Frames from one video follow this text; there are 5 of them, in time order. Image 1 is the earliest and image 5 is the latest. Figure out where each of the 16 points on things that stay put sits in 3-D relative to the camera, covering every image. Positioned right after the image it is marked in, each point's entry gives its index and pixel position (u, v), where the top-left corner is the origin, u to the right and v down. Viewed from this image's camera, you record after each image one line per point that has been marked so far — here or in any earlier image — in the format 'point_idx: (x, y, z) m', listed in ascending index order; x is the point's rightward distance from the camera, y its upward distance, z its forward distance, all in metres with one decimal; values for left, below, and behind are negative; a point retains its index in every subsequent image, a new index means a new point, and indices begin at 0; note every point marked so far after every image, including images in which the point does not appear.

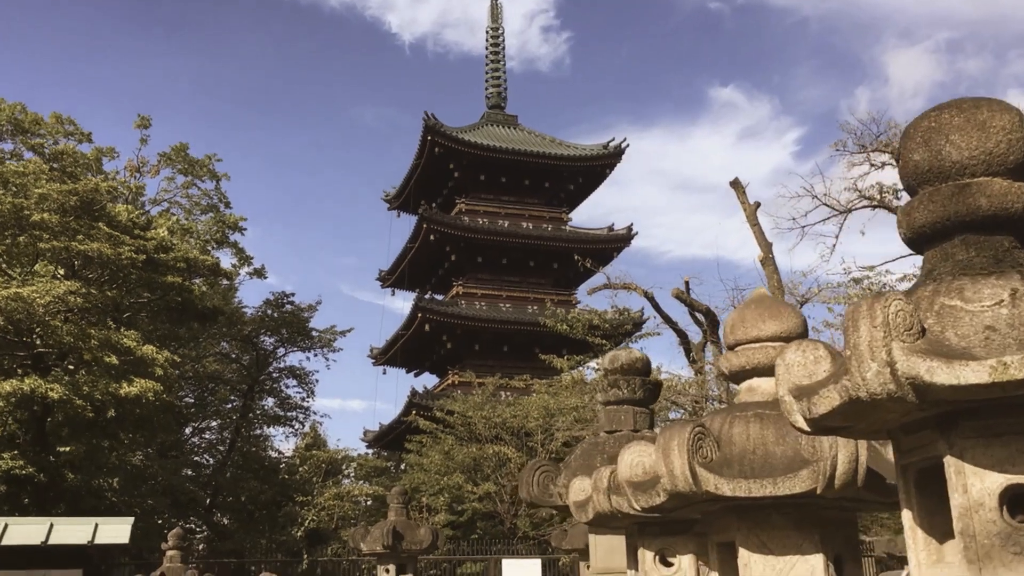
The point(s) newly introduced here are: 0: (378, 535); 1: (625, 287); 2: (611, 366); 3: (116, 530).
0: (-1.4, -2.6, +8.5) m
1: (+1.9, 0.0, +13.3) m
2: (+0.5, -0.4, +4.0) m
3: (-3.8, -2.3, +7.7) m
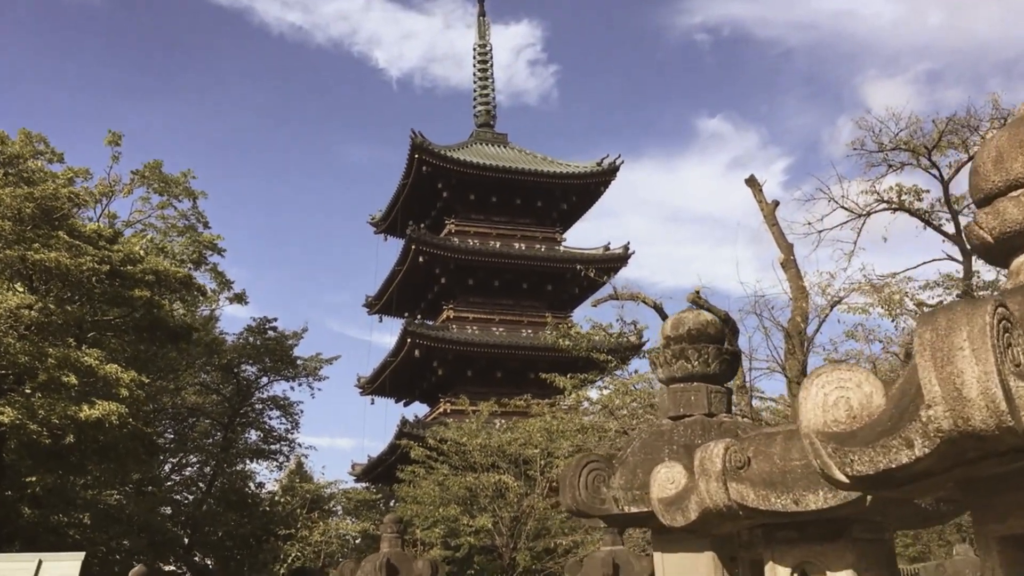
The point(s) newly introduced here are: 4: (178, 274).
0: (-1.3, -2.6, +7.5) m
1: (+1.8, -0.1, +12.4) m
2: (+0.6, -0.2, +3.1) m
3: (-3.7, -2.3, +6.6) m
4: (-5.1, +0.2, +12.5) m
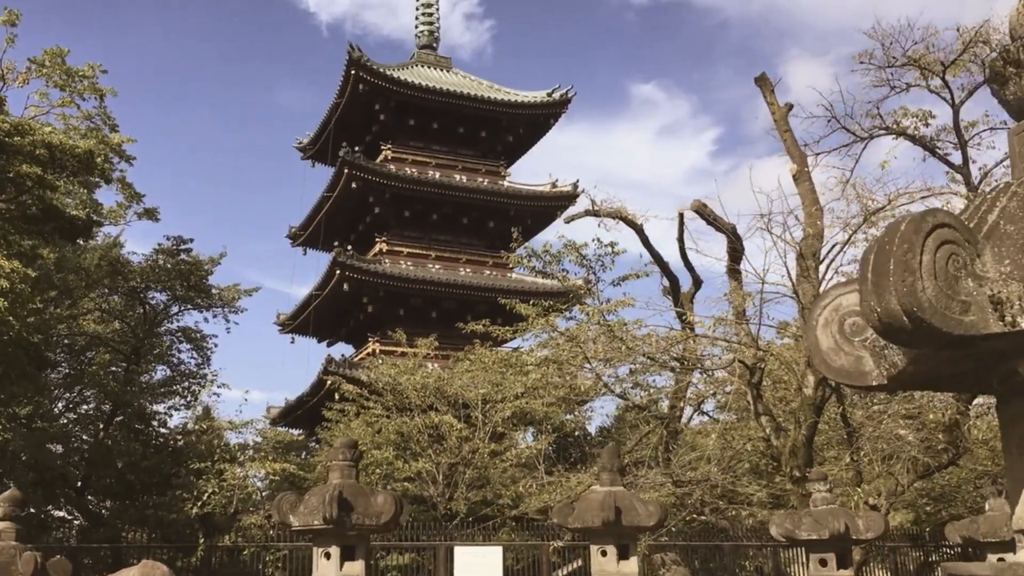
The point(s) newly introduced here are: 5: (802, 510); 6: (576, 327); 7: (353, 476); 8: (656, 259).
0: (-1.4, -1.6, +5.8) m
1: (+1.3, +1.0, +11.0) m
2: (+1.1, +0.5, +1.6) m
3: (-3.7, -1.2, +4.8) m
4: (-5.6, +1.7, +10.3) m
5: (+2.6, -2.0, +7.2) m
6: (+1.0, -0.6, +12.4) m
7: (-1.2, -1.4, +6.2) m
8: (+2.0, +0.4, +11.5) m
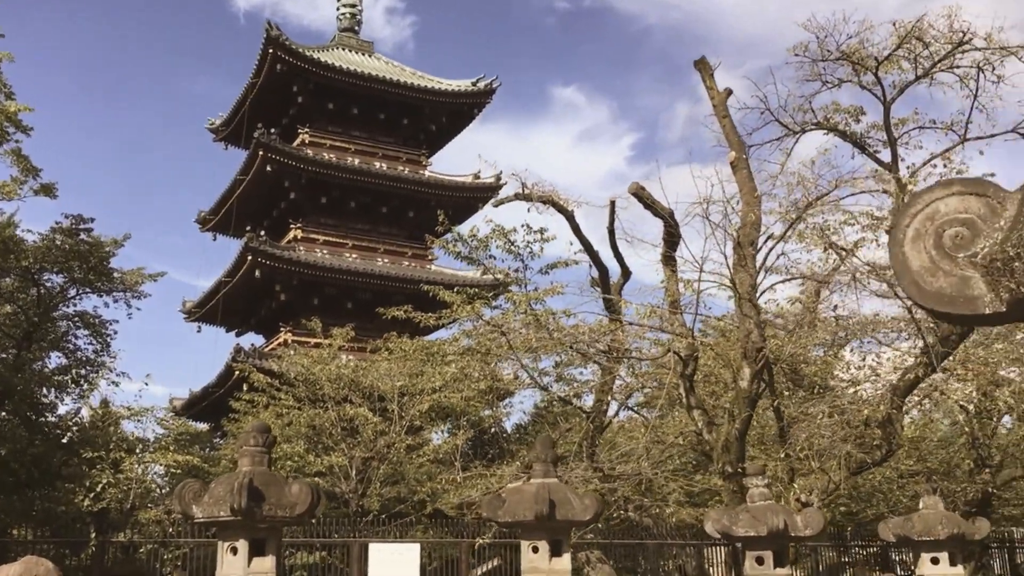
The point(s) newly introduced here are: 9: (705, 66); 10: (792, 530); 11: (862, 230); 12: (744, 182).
0: (-1.9, -1.3, +5.2) m
1: (+0.4, +1.2, +10.6) m
2: (+1.1, +0.7, +1.3) m
3: (-4.0, -0.9, +3.9) m
4: (-6.4, +2.0, +9.2) m
5: (+2.0, -1.9, +7.0) m
6: (-0.1, -0.4, +12.0) m
7: (-1.7, -1.2, +5.6) m
8: (+1.0, +0.6, +11.2) m
9: (+2.2, +2.5, +9.4) m
10: (+2.3, -2.0, +6.7) m
11: (+3.5, +0.6, +8.2) m
12: (+2.6, +1.2, +9.0) m
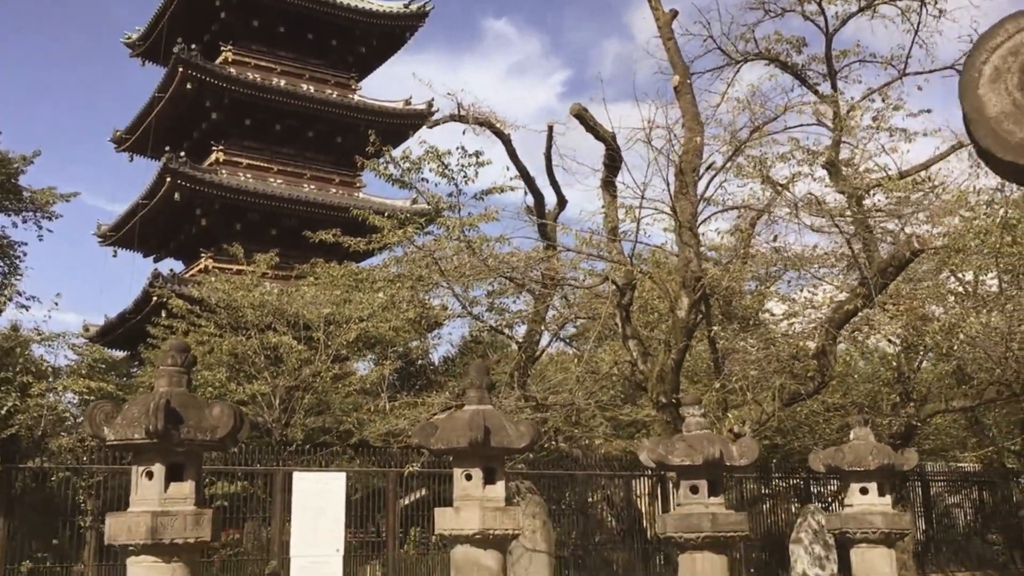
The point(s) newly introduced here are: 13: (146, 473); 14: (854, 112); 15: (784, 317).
0: (-2.2, -0.8, +4.8) m
1: (-0.4, +2.1, +10.2) m
2: (+1.1, +0.9, +1.0) m
3: (-4.2, -0.4, +3.3) m
4: (-7.0, +3.0, +8.1) m
5: (+1.4, -1.3, +7.0) m
6: (-1.1, +0.6, +11.6) m
7: (-2.1, -0.6, +5.2) m
8: (+0.2, +1.5, +10.9) m
9: (+1.6, +3.3, +9.0) m
10: (+1.8, -1.4, +6.7) m
11: (+2.9, +1.3, +8.2) m
12: (+2.0, +1.9, +8.8) m
13: (-2.3, -1.2, +5.0) m
14: (+3.8, +1.9, +8.9) m
15: (+2.8, -0.3, +8.2) m
